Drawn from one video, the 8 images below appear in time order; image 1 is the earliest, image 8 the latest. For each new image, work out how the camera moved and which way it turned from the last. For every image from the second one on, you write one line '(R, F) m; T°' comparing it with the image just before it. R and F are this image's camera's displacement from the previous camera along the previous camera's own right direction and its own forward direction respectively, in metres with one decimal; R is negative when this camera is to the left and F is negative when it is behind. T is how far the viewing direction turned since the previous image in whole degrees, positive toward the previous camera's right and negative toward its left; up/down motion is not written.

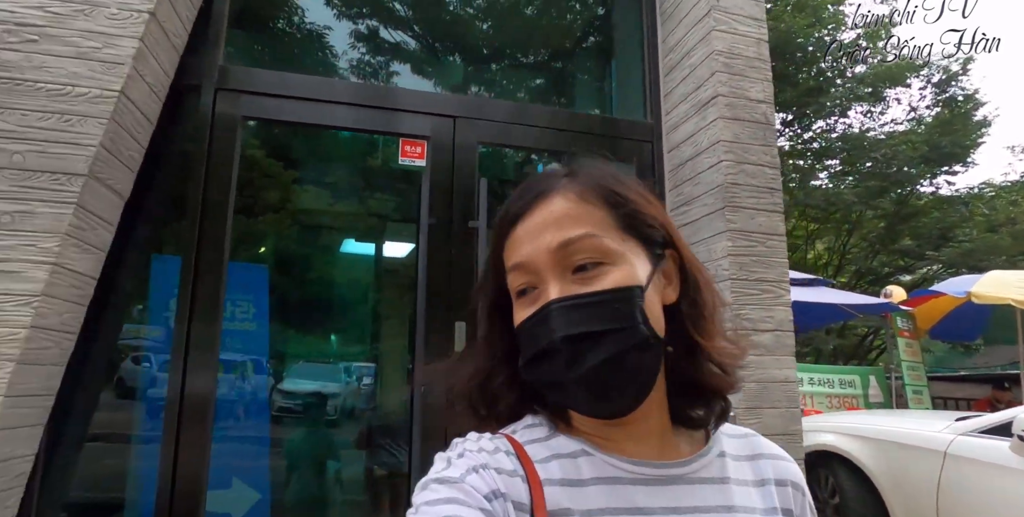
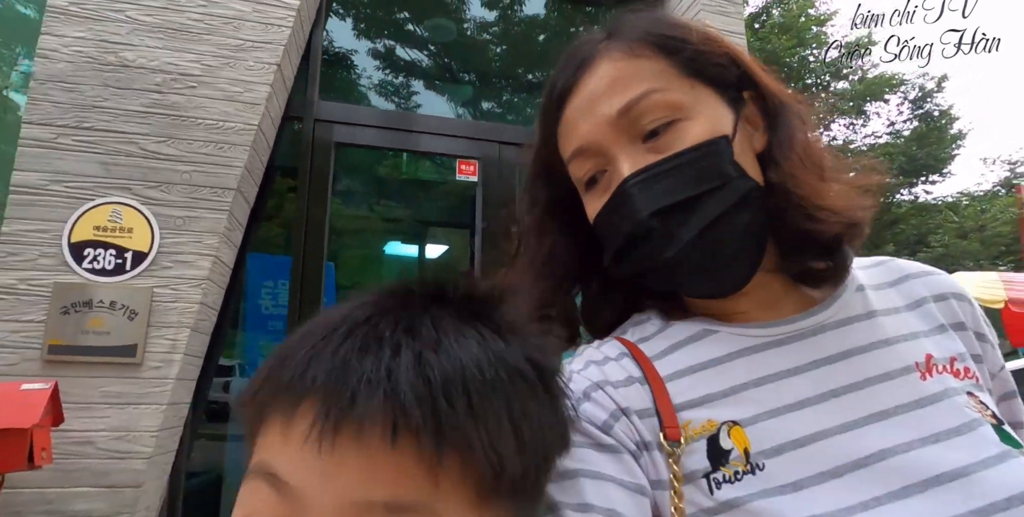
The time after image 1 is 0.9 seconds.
(-0.2, -0.6) m; +1°
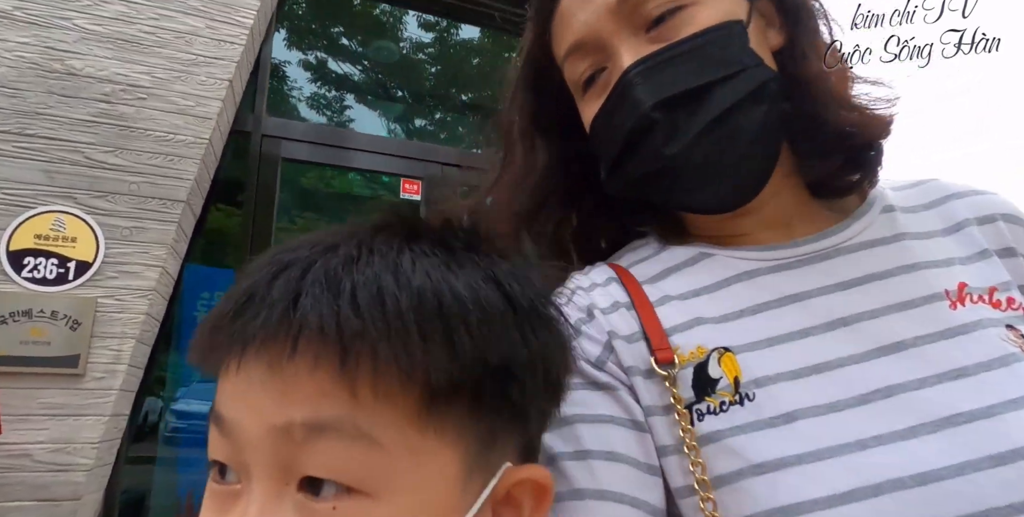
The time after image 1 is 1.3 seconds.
(-0.1, -0.2) m; +8°
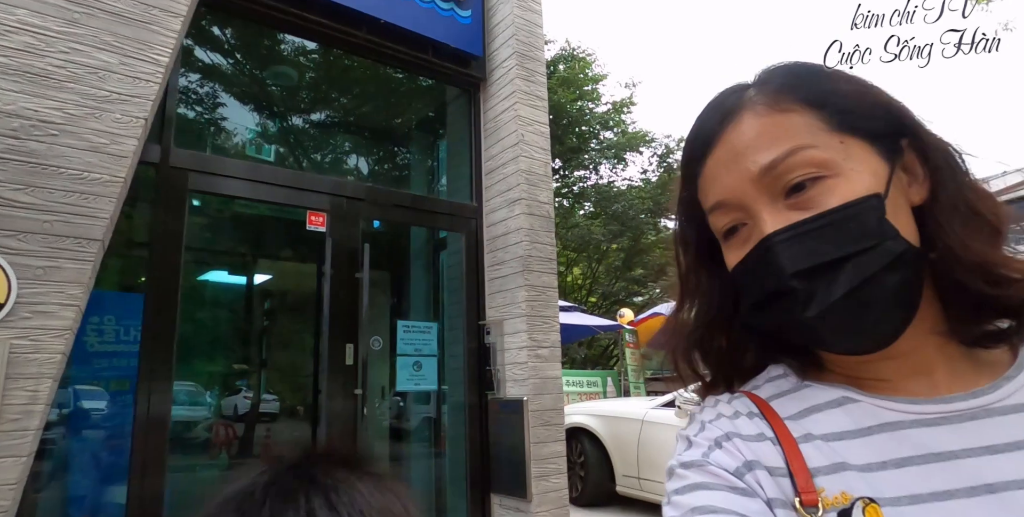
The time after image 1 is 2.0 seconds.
(-0.3, -0.4) m; +14°
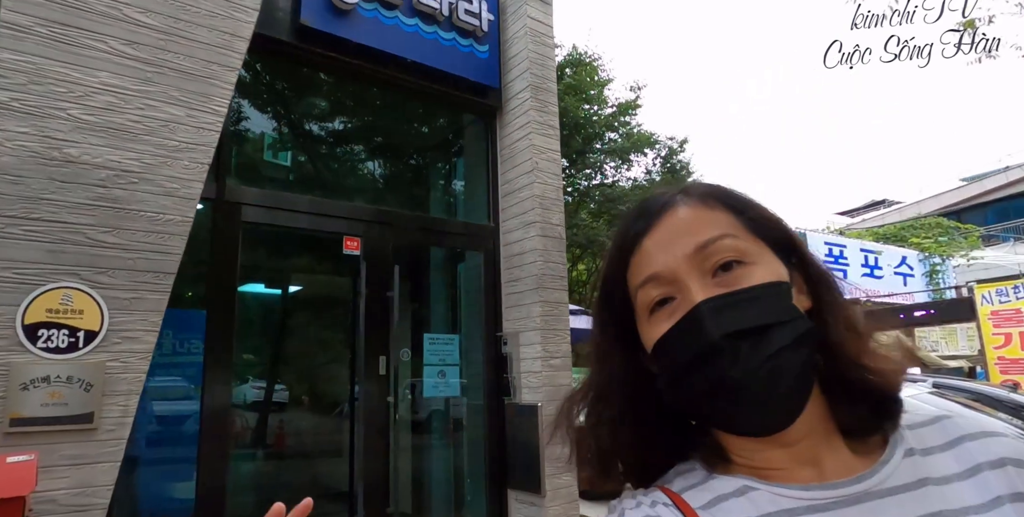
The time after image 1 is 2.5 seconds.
(-0.1, -0.3) m; 0°
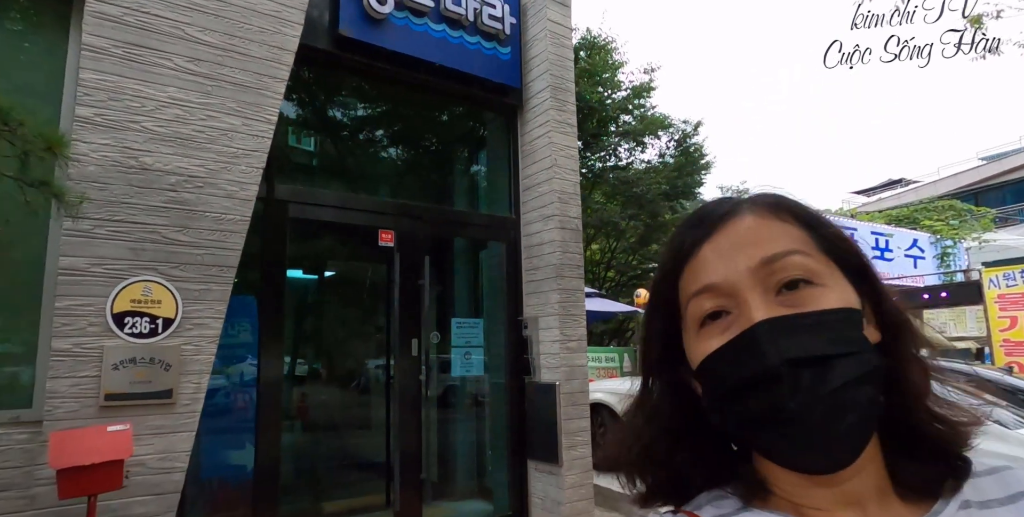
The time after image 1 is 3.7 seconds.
(-0.1, -0.3) m; -1°
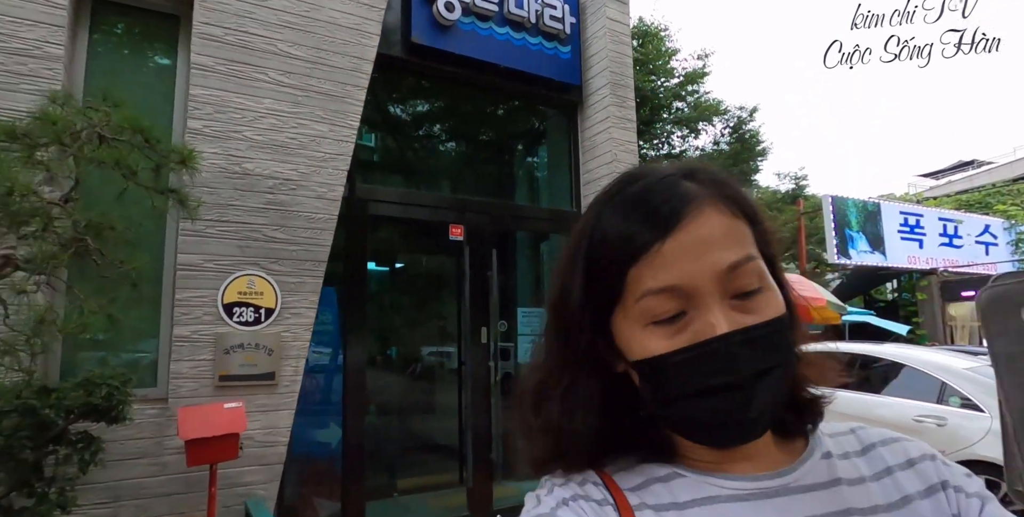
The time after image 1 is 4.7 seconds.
(-0.1, -0.2) m; -5°
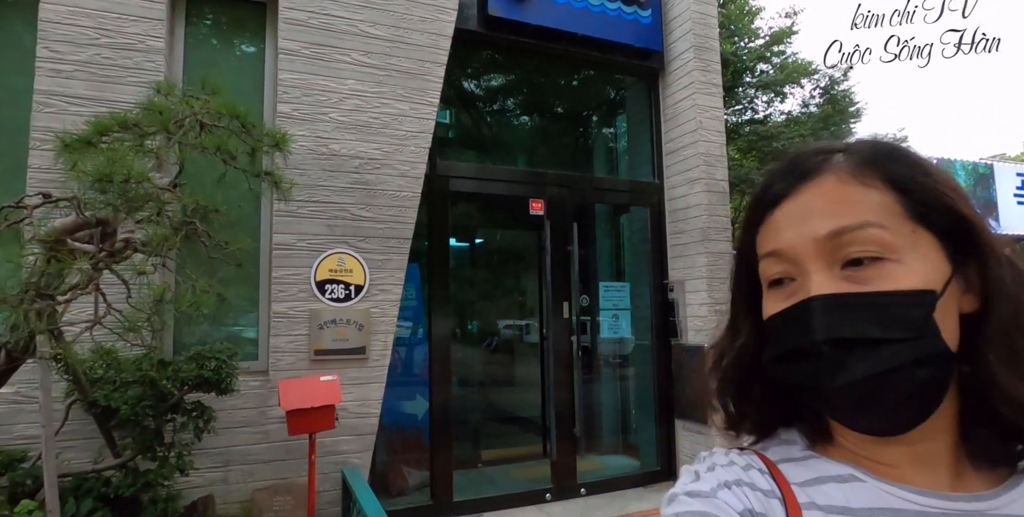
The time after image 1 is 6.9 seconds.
(-0.1, 0.0) m; -7°
